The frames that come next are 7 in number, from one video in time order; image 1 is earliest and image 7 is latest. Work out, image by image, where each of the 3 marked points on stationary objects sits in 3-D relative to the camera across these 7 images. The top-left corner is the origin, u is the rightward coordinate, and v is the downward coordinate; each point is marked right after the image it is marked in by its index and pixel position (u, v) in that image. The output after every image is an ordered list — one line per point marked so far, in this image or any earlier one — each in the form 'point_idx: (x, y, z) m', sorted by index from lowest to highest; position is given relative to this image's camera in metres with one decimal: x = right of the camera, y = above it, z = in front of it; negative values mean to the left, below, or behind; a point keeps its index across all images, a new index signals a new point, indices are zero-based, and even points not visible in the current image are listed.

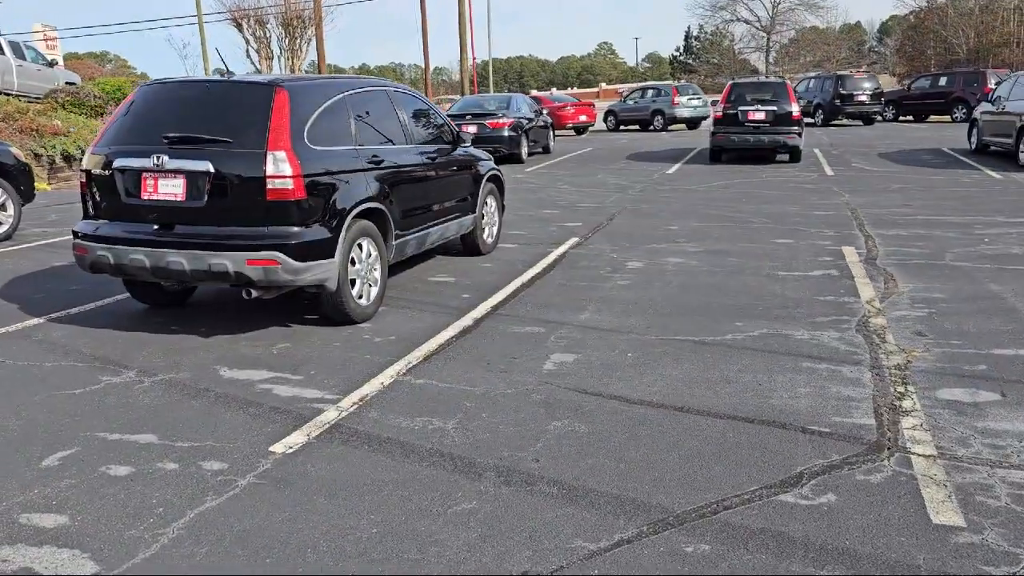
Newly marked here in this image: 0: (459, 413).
0: (-0.3, -0.7, +4.7) m
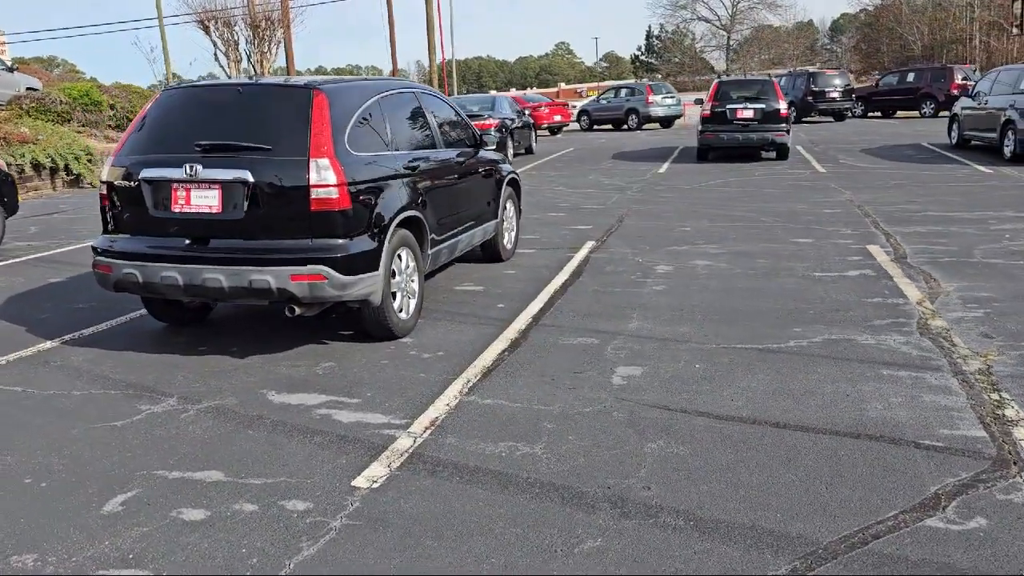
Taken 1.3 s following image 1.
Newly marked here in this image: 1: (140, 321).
0: (+0.2, -0.8, +4.4) m
1: (-2.9, -0.3, +6.8) m
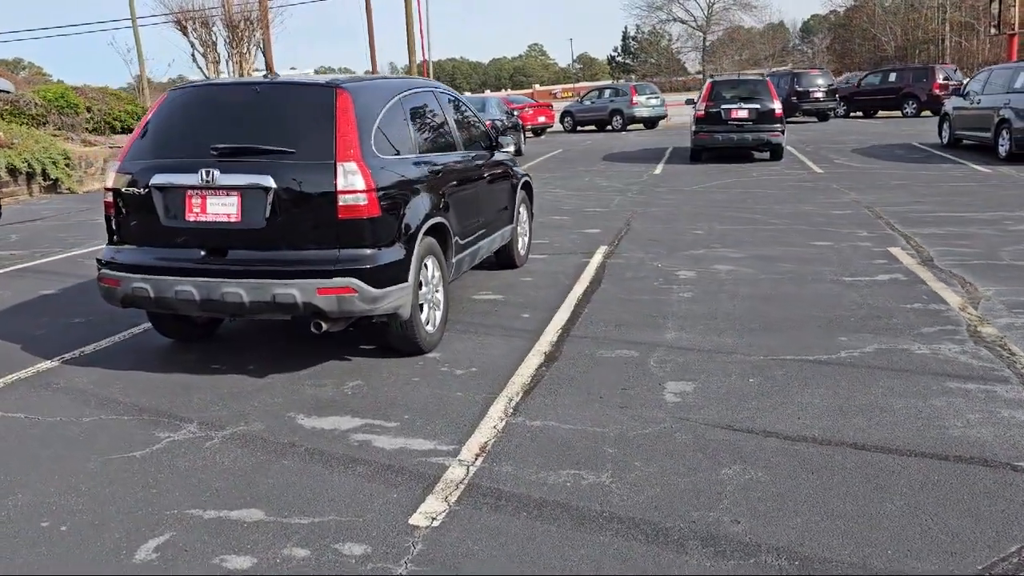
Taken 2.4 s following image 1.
0: (+0.5, -0.8, +4.0) m
1: (-2.7, -0.4, +6.3) m
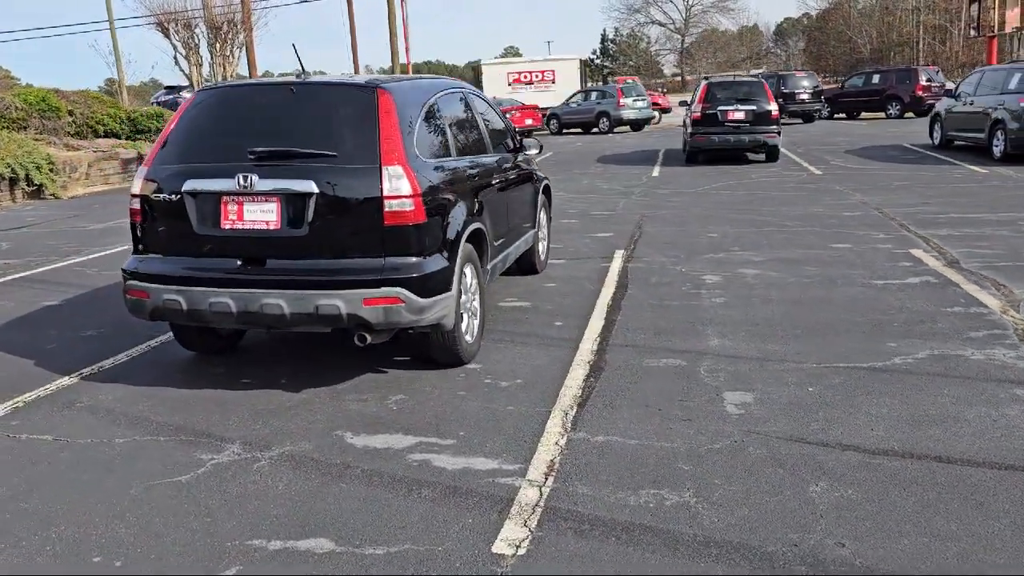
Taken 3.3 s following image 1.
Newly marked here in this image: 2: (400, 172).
0: (+0.8, -0.9, +3.8) m
1: (-2.5, -0.4, +6.0) m
2: (-0.6, +0.6, +4.7) m
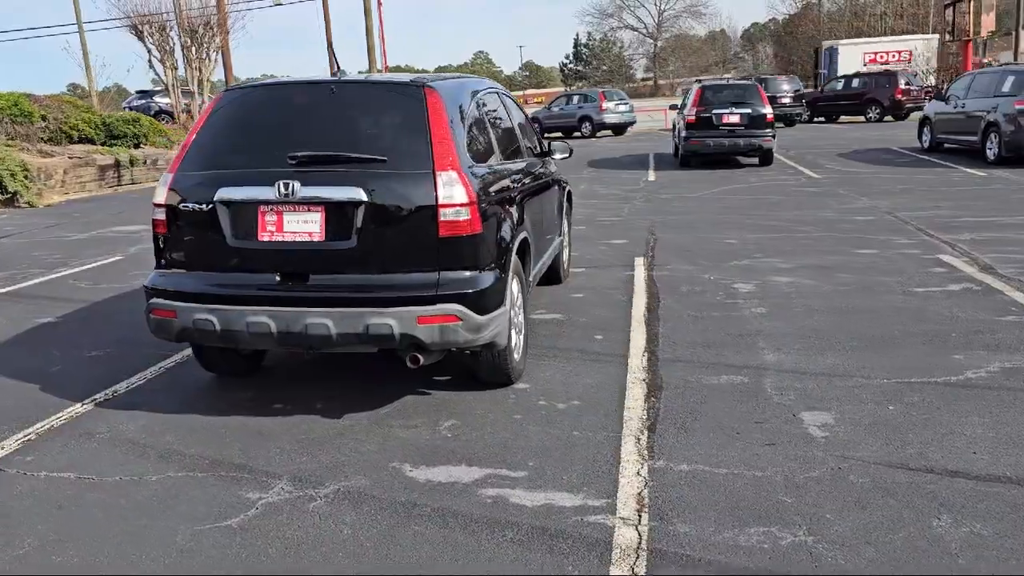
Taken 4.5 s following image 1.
0: (+1.2, -0.9, +3.5) m
1: (-2.2, -0.6, +5.6) m
2: (-0.3, +0.6, +4.4) m
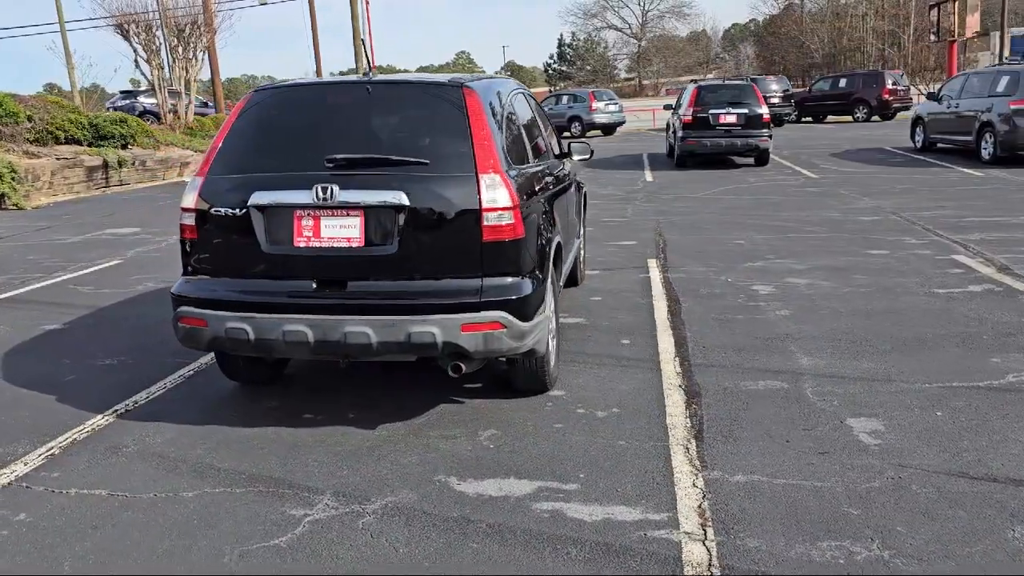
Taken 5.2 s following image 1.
0: (+1.4, -1.0, +3.4) m
1: (-2.0, -0.6, +5.4) m
2: (-0.1, +0.5, +4.2) m
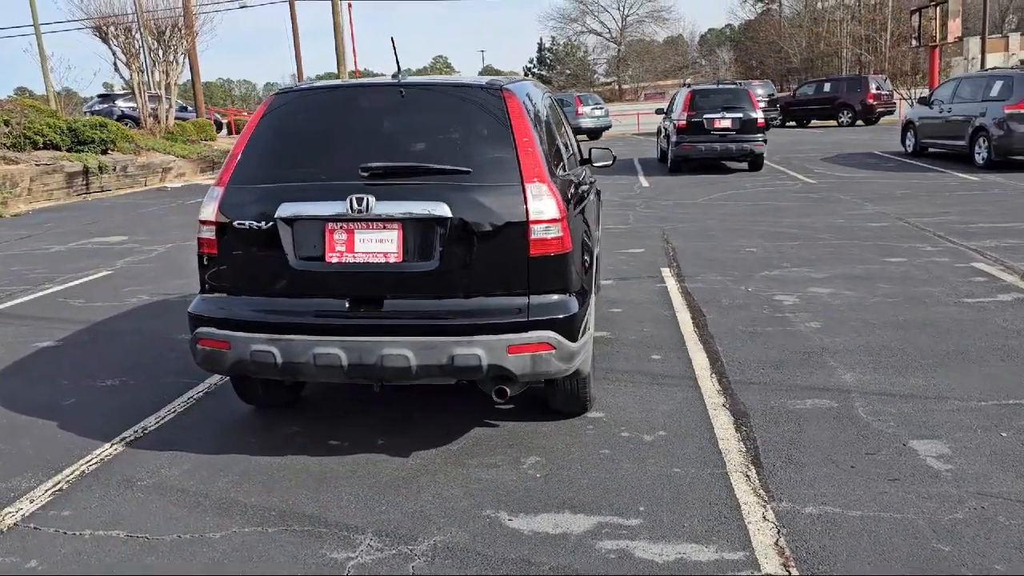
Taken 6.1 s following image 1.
0: (+1.7, -1.0, +3.1) m
1: (-1.8, -0.7, +5.1) m
2: (+0.1, +0.5, +3.9) m
